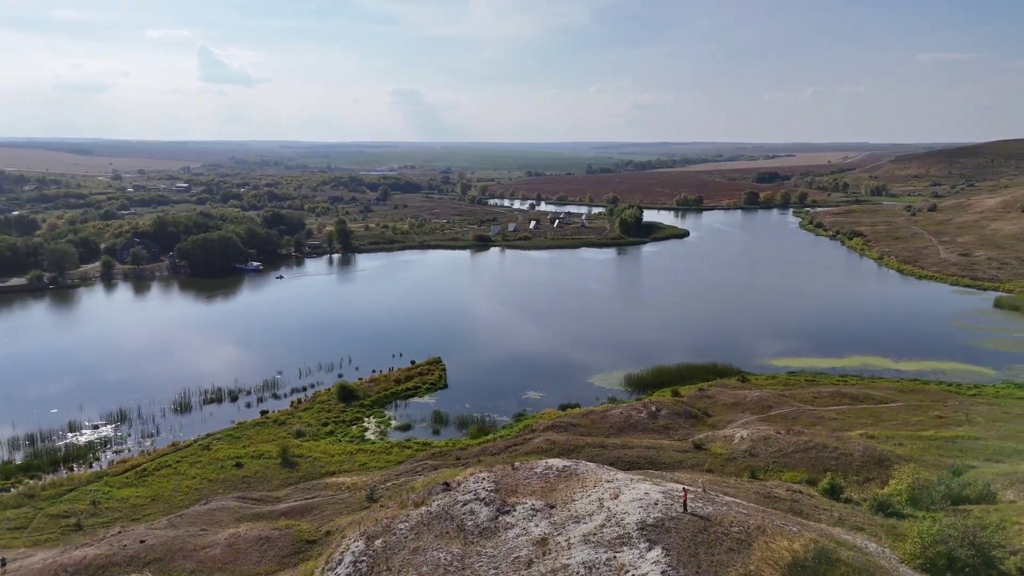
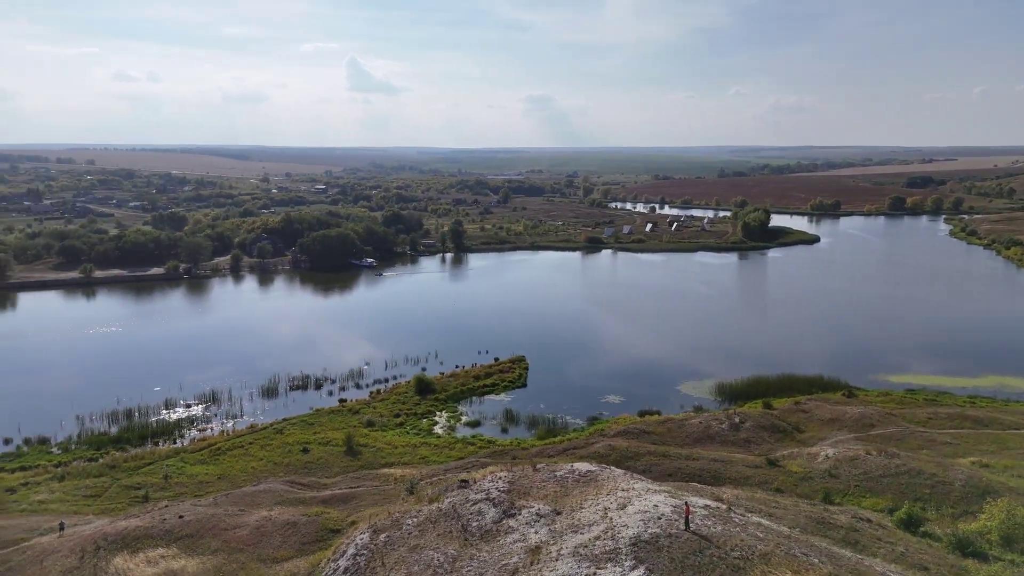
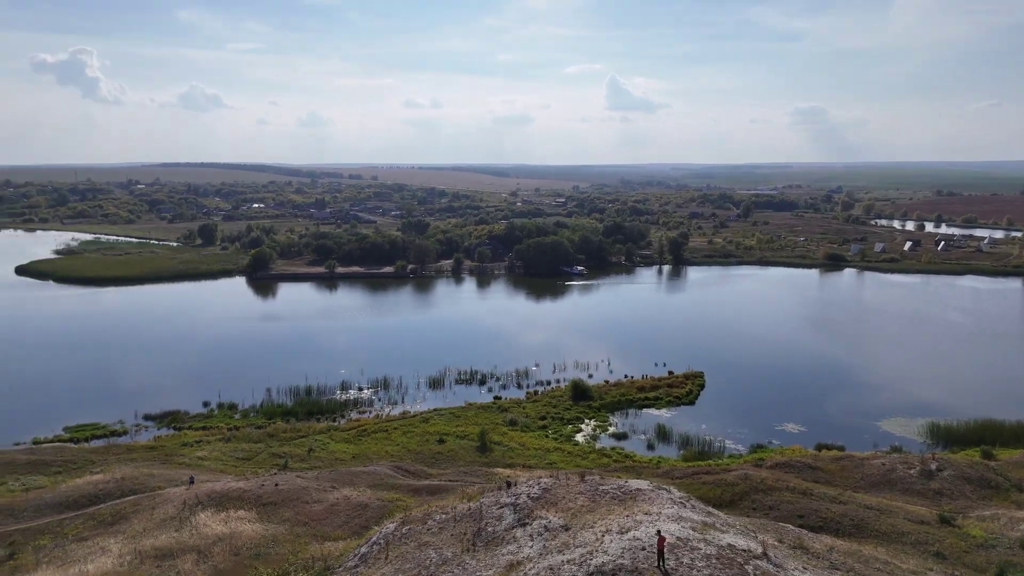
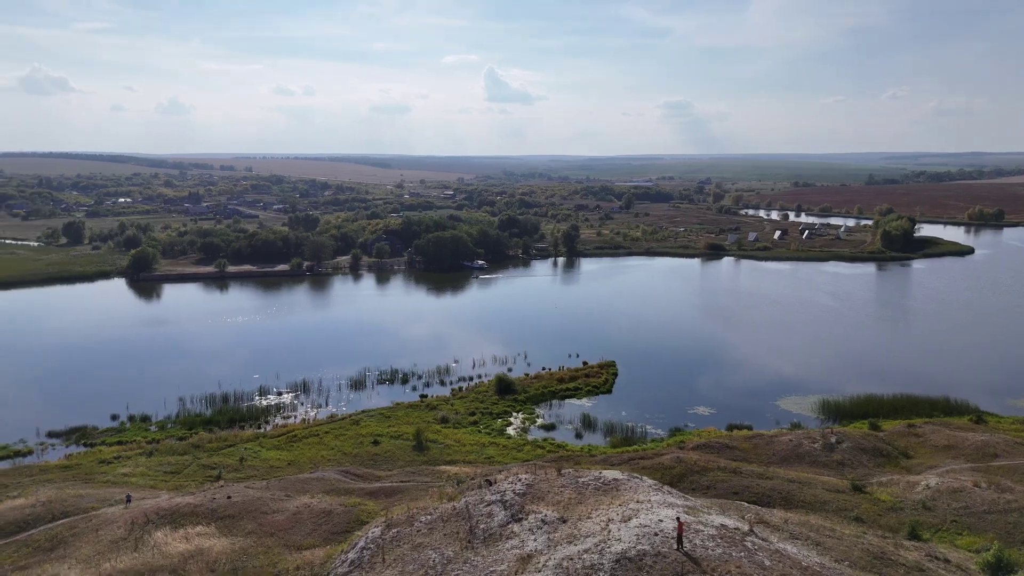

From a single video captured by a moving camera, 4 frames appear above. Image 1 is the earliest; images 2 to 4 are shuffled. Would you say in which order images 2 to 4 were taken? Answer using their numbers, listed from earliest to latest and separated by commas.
2, 4, 3
